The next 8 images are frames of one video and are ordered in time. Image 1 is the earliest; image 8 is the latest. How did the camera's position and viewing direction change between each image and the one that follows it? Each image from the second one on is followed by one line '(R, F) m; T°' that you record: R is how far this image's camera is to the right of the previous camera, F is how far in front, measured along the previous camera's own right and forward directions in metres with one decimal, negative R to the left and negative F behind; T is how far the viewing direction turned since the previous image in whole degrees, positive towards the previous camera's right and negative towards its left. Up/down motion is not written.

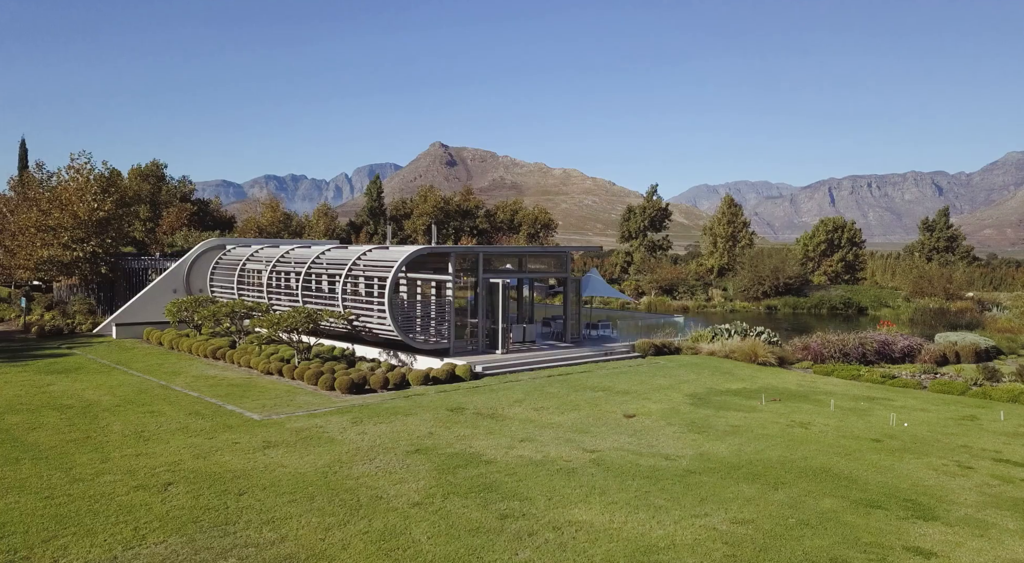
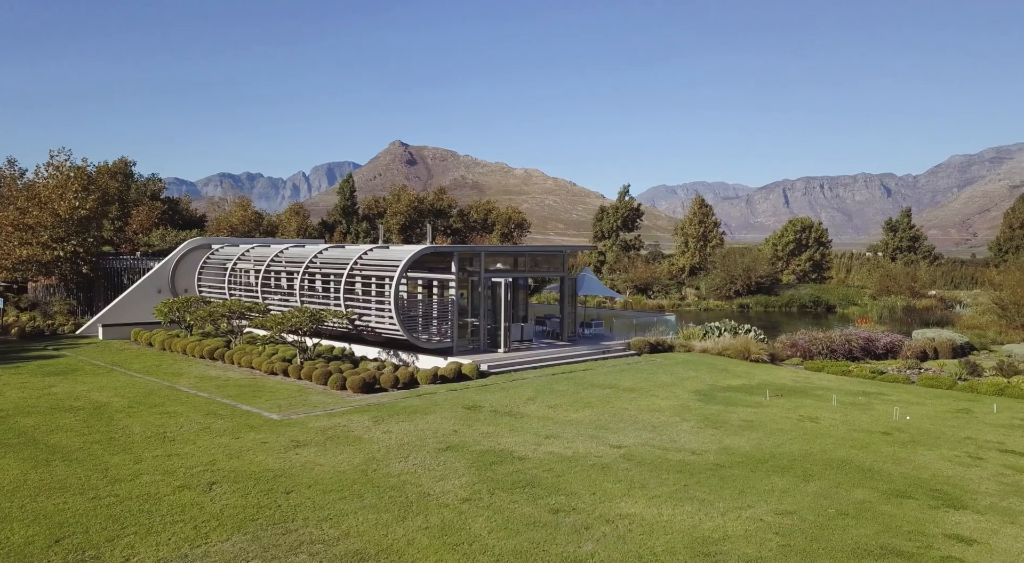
(-0.9, -0.1) m; +2°
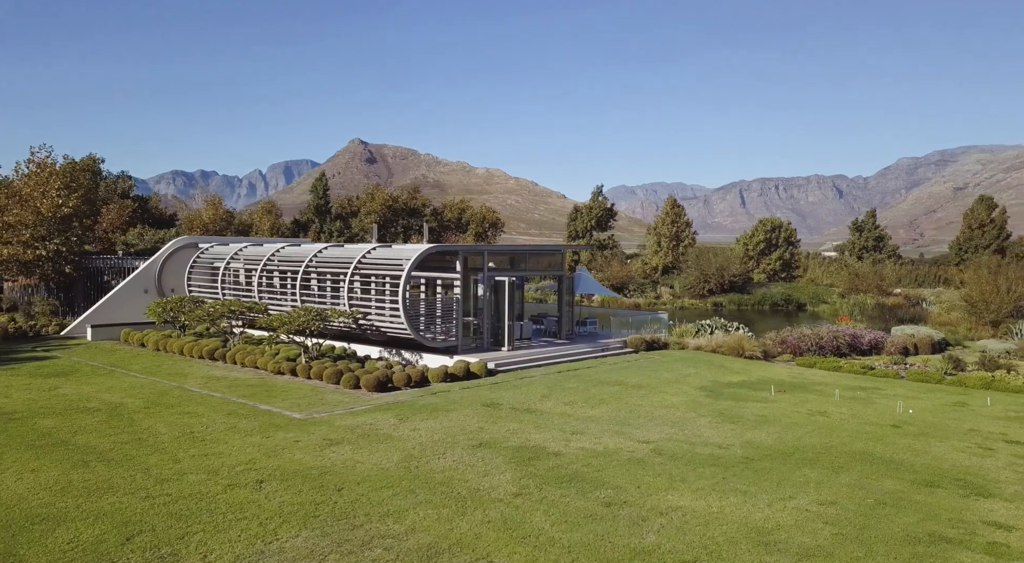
(-0.9, -0.1) m; +2°
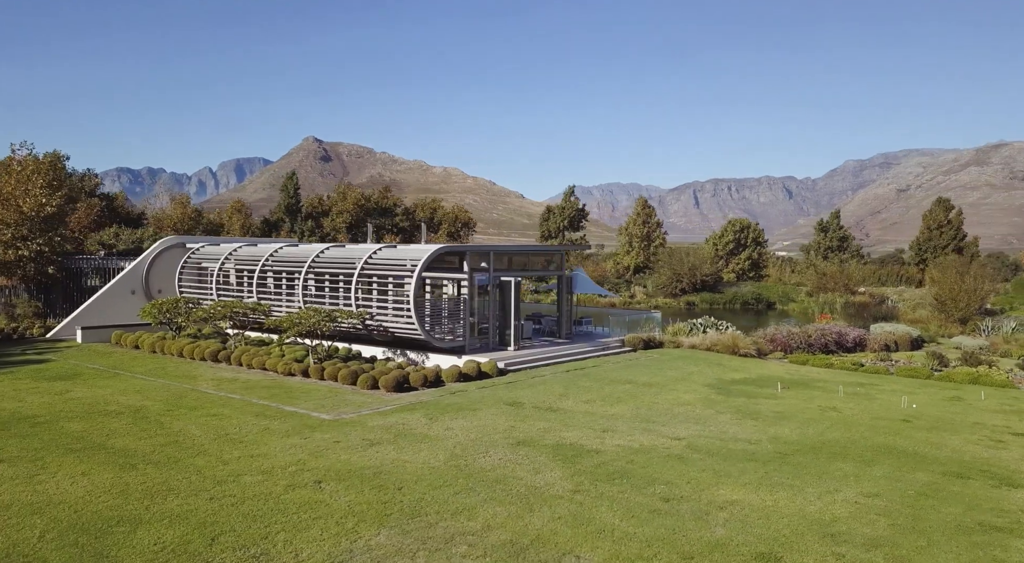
(-1.0, -0.1) m; +3°
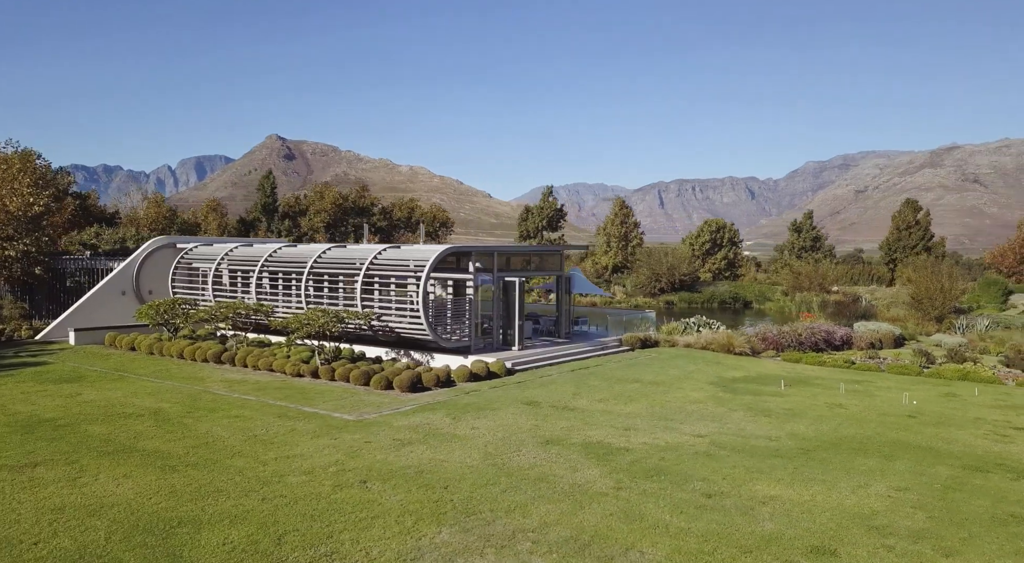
(-0.8, -0.1) m; +2°
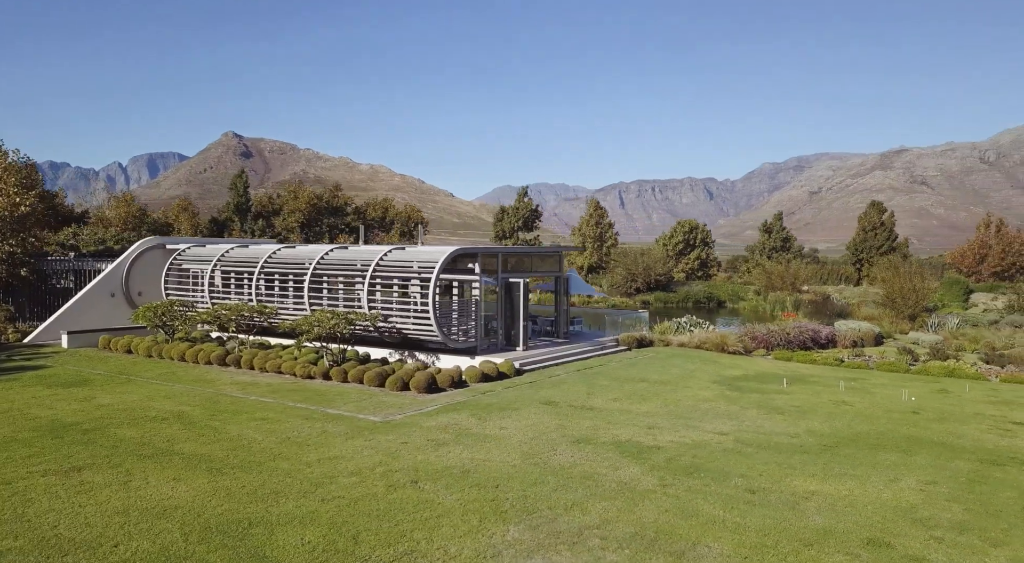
(-0.9, -0.1) m; +2°
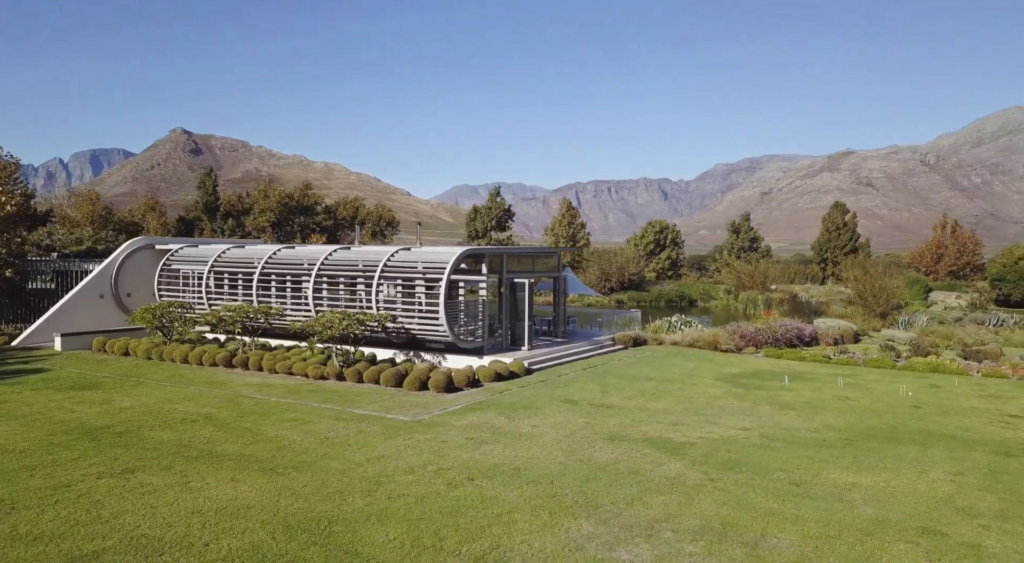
(-1.0, -0.2) m; +3°
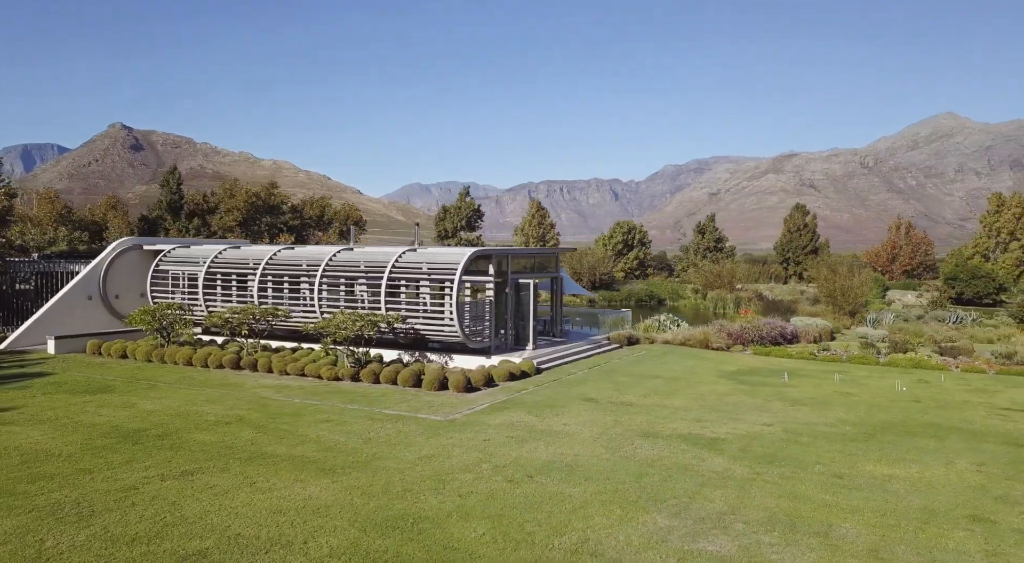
(-1.1, -0.2) m; +3°
